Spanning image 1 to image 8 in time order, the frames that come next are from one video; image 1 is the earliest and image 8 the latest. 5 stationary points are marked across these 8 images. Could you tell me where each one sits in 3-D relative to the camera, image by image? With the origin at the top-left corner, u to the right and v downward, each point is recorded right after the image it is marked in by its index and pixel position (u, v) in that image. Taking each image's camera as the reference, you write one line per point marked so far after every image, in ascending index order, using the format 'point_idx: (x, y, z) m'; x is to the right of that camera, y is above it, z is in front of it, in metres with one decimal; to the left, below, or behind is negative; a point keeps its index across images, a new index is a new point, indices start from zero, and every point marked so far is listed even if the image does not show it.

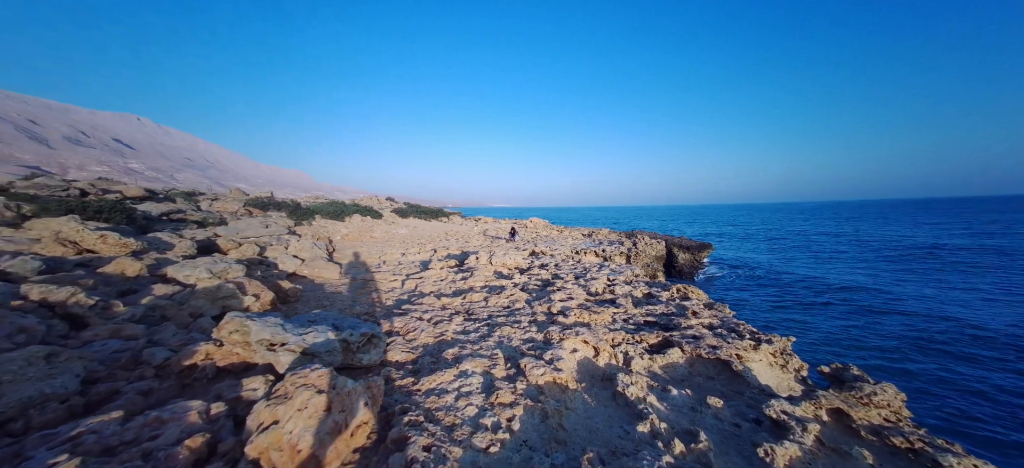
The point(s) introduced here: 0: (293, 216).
0: (-12.1, +1.0, +16.9) m
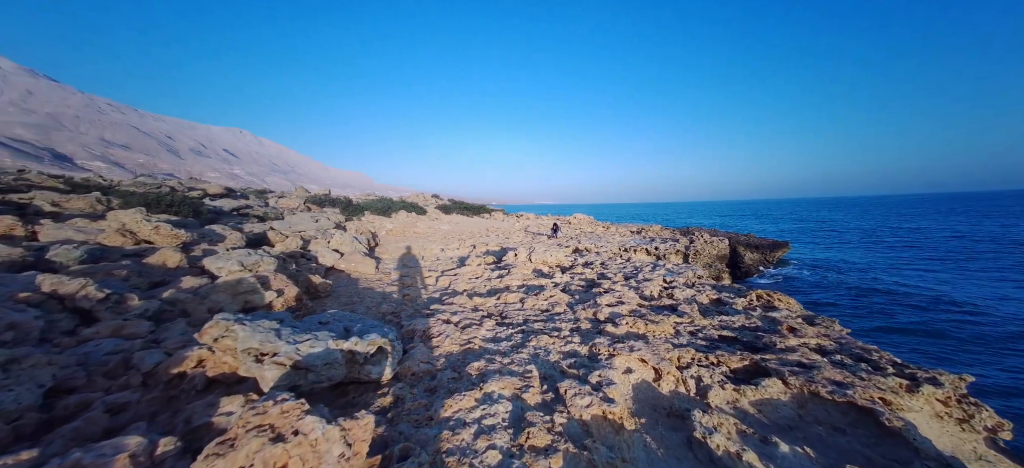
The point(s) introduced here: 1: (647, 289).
0: (-9.7, +1.3, +17.8) m
1: (+2.6, -1.1, +5.9) m
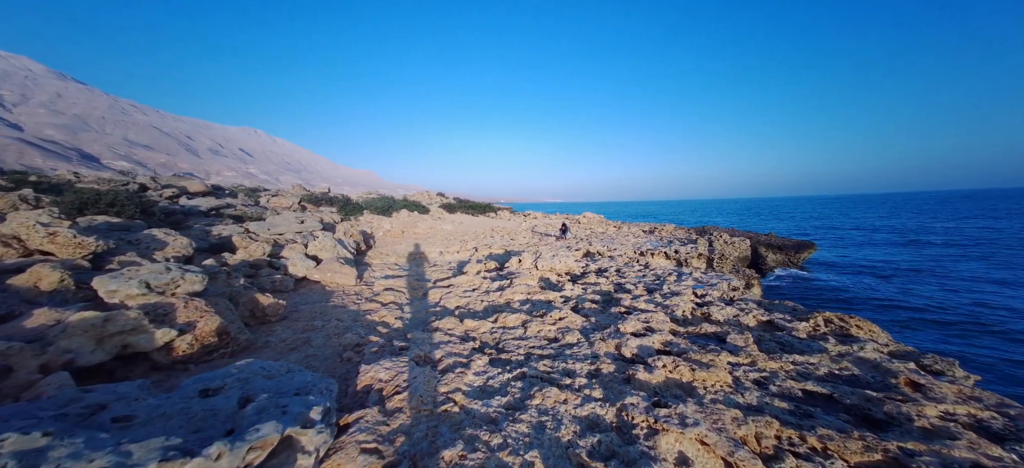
0: (-9.4, +1.2, +17.0) m
1: (+2.6, -1.2, +4.9) m
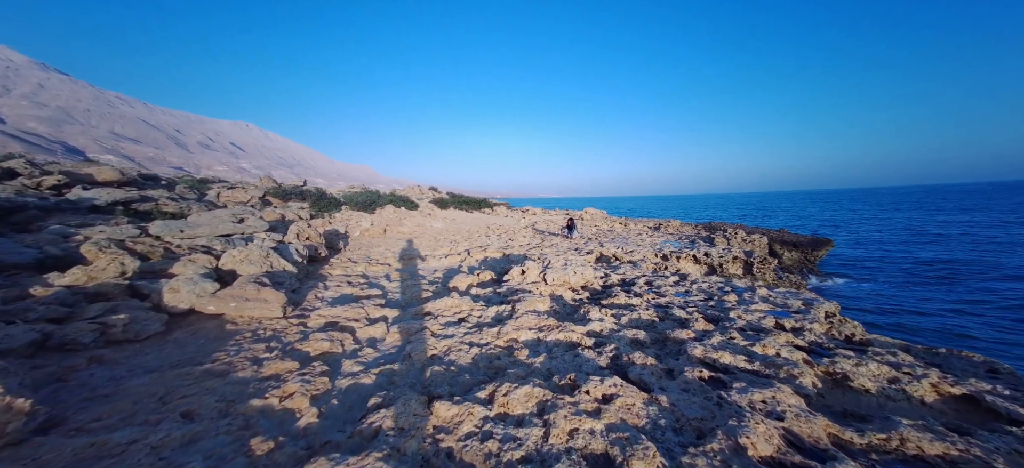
0: (-9.5, +1.3, +14.9) m
1: (+2.7, -1.3, +2.9) m
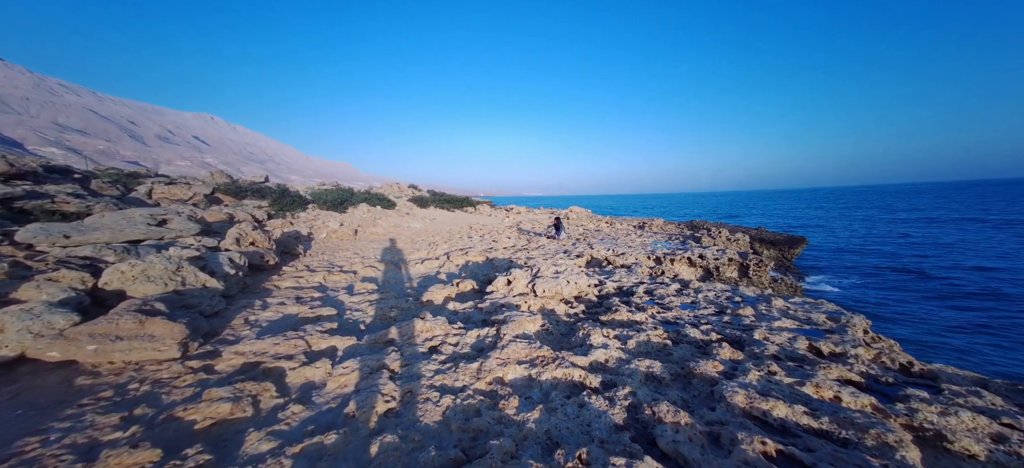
0: (-10.3, +1.2, +13.4) m
1: (+2.6, -1.3, +2.2) m
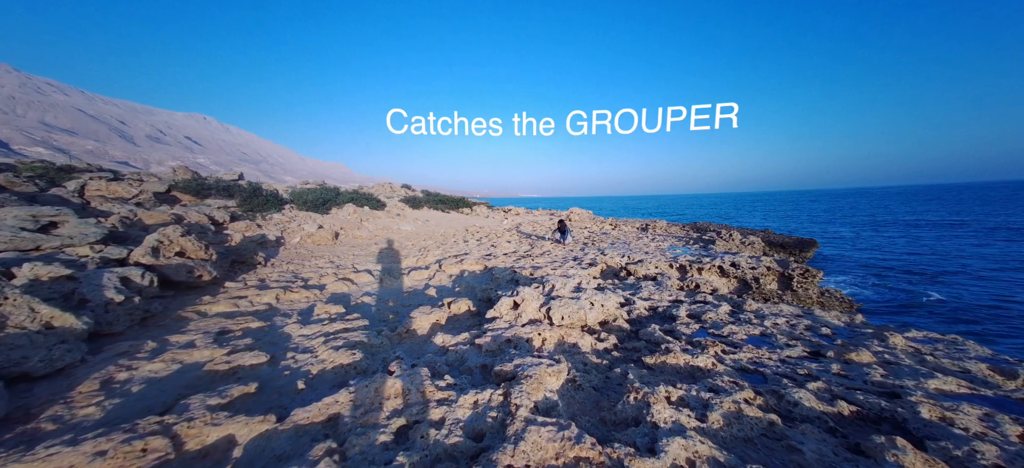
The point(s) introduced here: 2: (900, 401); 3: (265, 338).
0: (-10.3, +1.1, +11.8) m
1: (+2.7, -1.4, +0.8) m
2: (+3.2, -1.4, +2.5) m
3: (-3.0, -1.3, +3.8) m
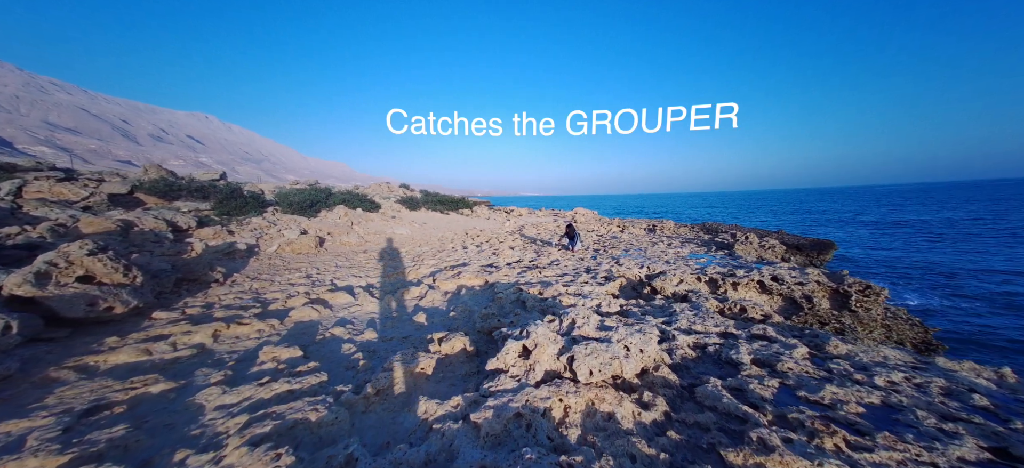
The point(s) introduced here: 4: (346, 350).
0: (-10.2, +0.9, +10.7) m
1: (+2.8, -1.7, -0.5) m
2: (+3.3, -1.6, +1.3) m
3: (-3.0, -1.5, +2.6) m
4: (-2.4, -1.5, +4.4) m
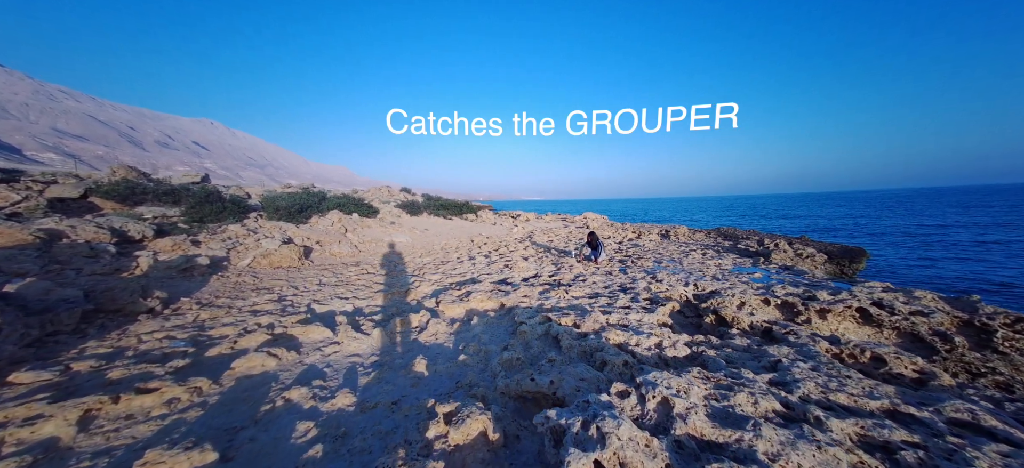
0: (-9.7, +0.6, +9.2) m
1: (+3.2, -1.8, -2.1) m
2: (+3.7, -1.7, -0.3) m
3: (-2.6, -1.7, +1.0) m
4: (-2.0, -1.7, +2.8) m
